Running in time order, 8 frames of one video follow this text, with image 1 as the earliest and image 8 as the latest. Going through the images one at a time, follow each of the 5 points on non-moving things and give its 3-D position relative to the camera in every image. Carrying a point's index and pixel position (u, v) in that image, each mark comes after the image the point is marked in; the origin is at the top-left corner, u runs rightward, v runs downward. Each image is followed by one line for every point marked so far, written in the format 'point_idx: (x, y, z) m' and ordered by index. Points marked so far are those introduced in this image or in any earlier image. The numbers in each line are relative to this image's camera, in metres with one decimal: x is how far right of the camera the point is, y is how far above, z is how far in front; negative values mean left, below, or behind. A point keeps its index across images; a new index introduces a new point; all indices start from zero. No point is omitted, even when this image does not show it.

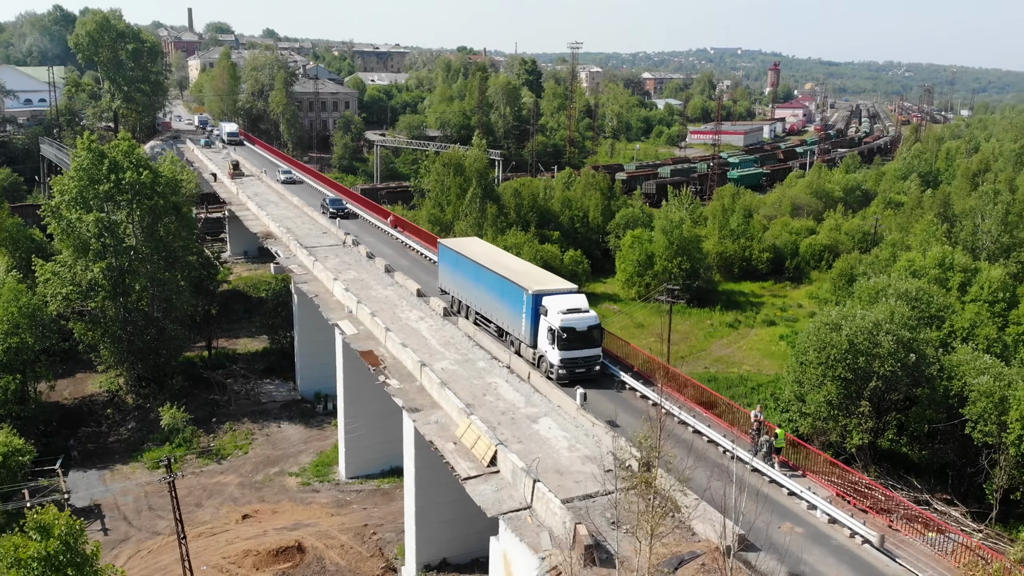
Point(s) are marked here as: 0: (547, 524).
0: (+0.7, -4.4, +17.1) m
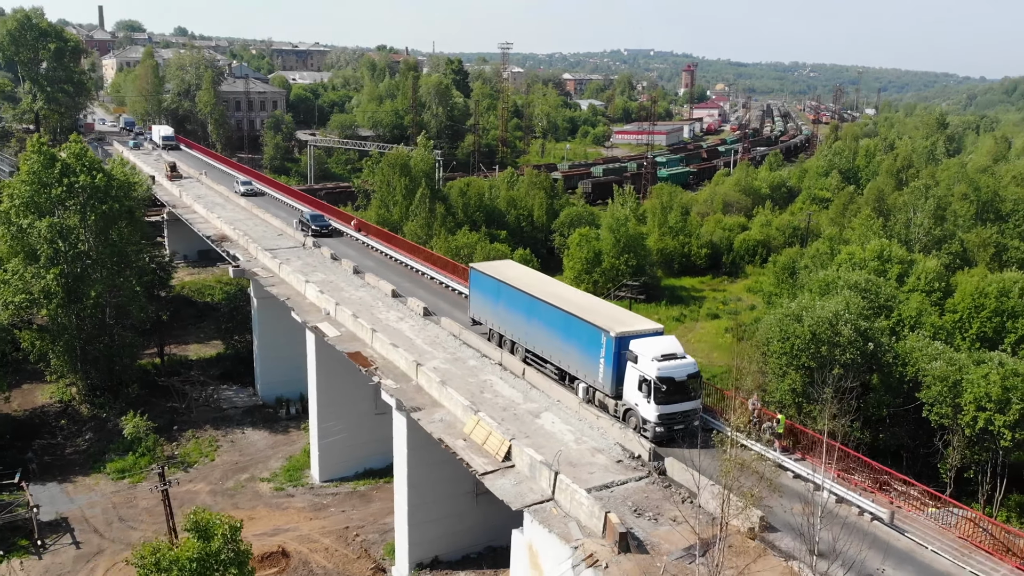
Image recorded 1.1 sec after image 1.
0: (+1.2, -4.3, +17.6) m
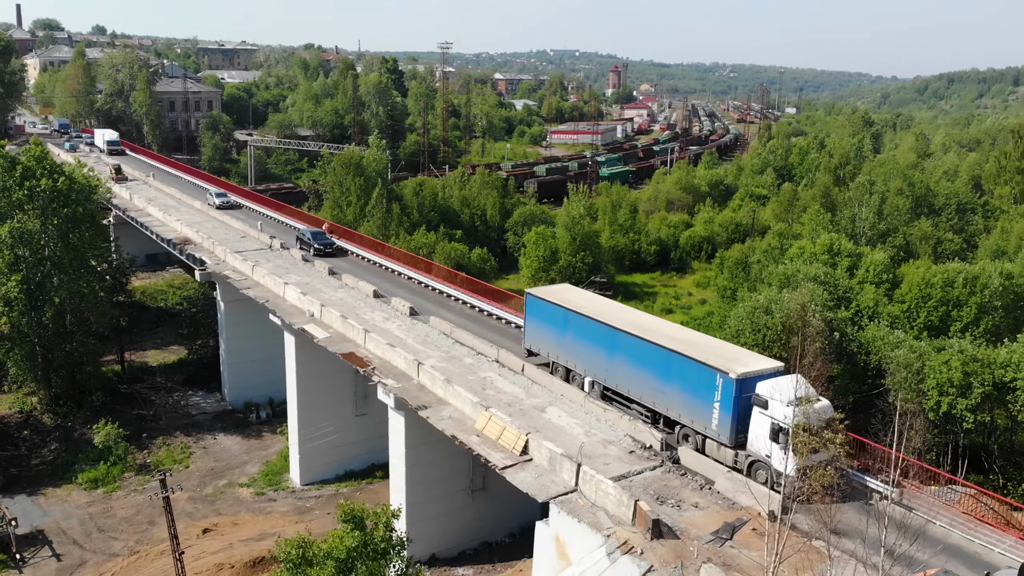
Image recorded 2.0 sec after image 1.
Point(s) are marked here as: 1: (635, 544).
0: (+1.7, -4.2, +18.0) m
1: (+2.2, -4.6, +16.7) m
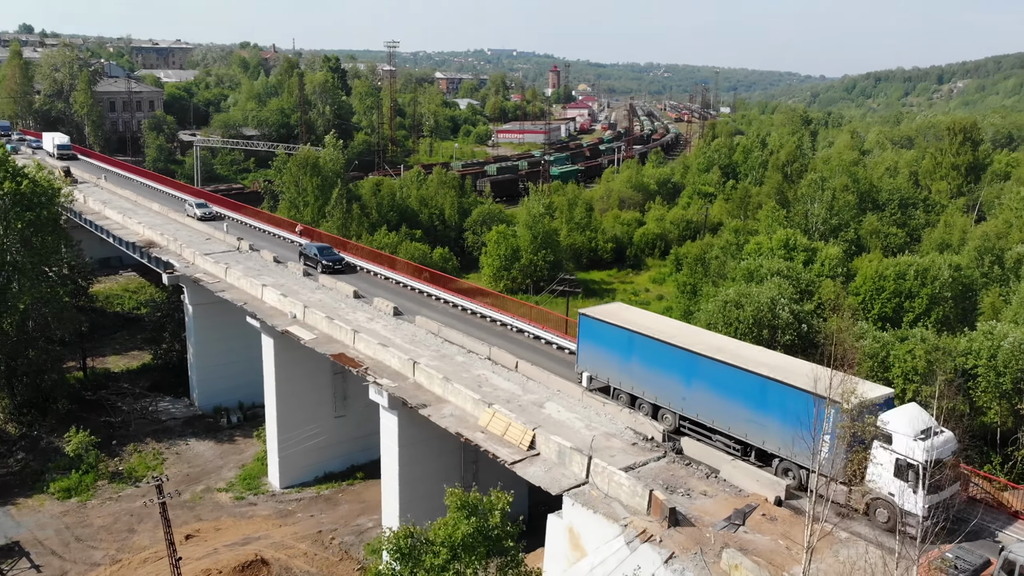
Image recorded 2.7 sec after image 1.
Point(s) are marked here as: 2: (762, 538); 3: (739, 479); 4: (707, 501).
0: (+2.0, -4.1, +18.5) m
1: (+2.6, -4.5, +17.1) m
2: (+4.6, -4.6, +17.1) m
3: (+4.7, -3.9, +19.1) m
4: (+3.9, -4.2, +18.4) m
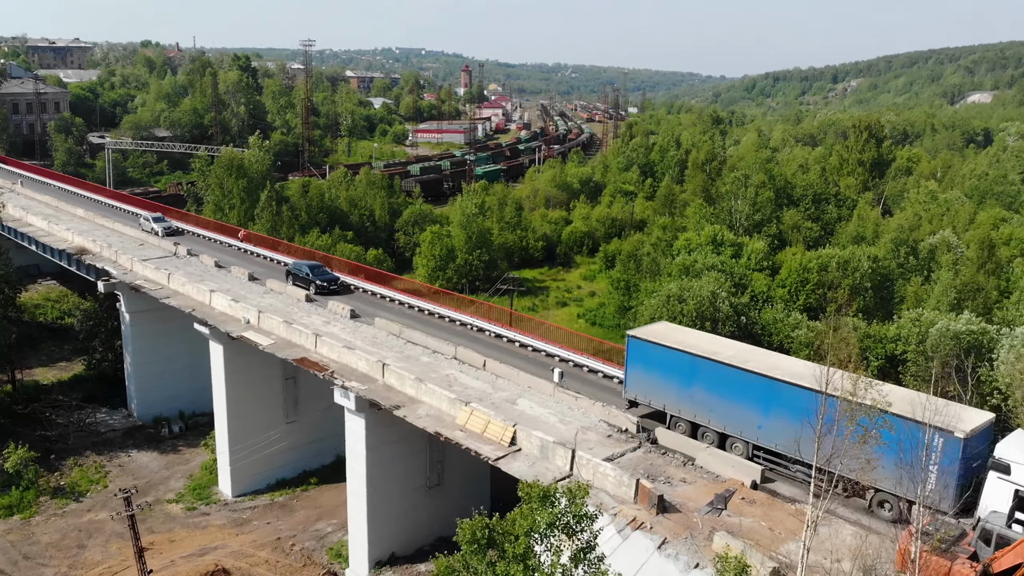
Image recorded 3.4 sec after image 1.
0: (+1.8, -4.1, +19.0) m
1: (+2.5, -4.4, +17.7) m
2: (+4.5, -4.5, +17.8) m
3: (+4.3, -3.8, +19.9) m
4: (+3.6, -4.1, +19.1) m
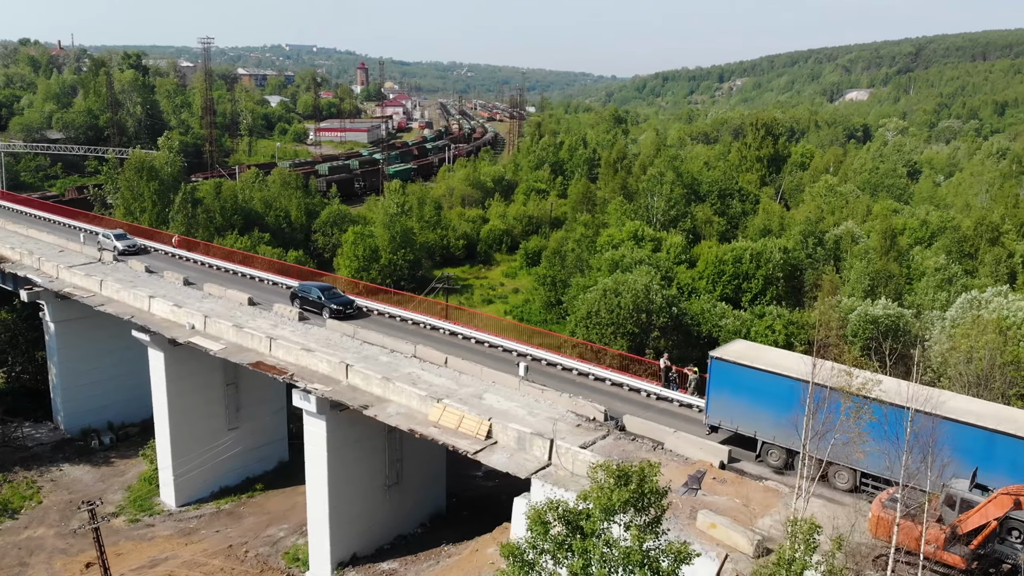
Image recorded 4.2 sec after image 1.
0: (+1.4, -3.9, +19.6) m
1: (+2.3, -4.3, +18.4) m
2: (+4.2, -4.3, +18.8) m
3: (+3.9, -3.6, +20.8) m
4: (+3.2, -3.9, +20.0) m
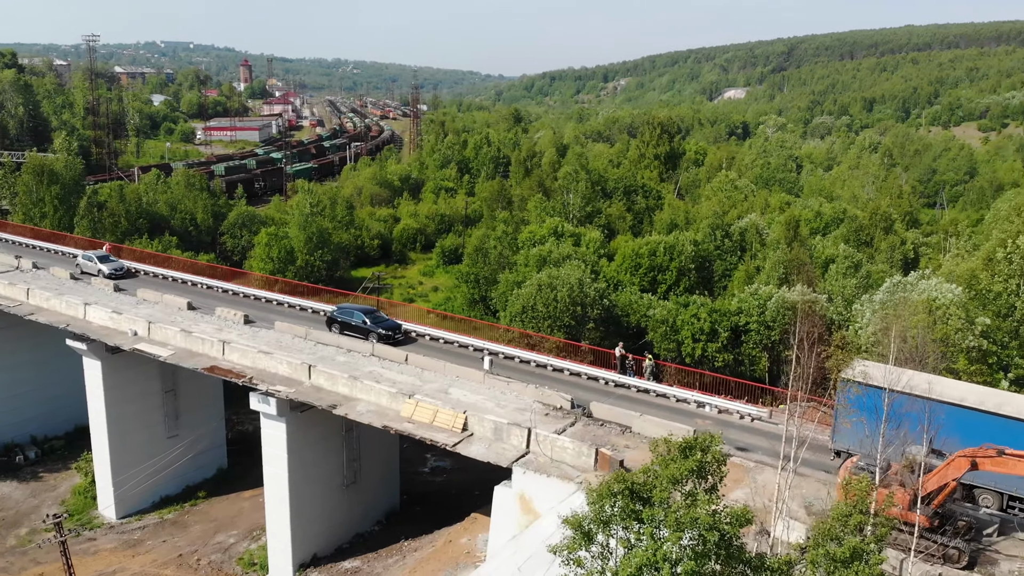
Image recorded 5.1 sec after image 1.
0: (+1.0, -3.8, +20.3) m
1: (+2.0, -4.1, +19.3) m
2: (+3.9, -4.1, +19.8) m
3: (+3.3, -3.4, +21.8) m
4: (+2.8, -3.7, +20.9) m
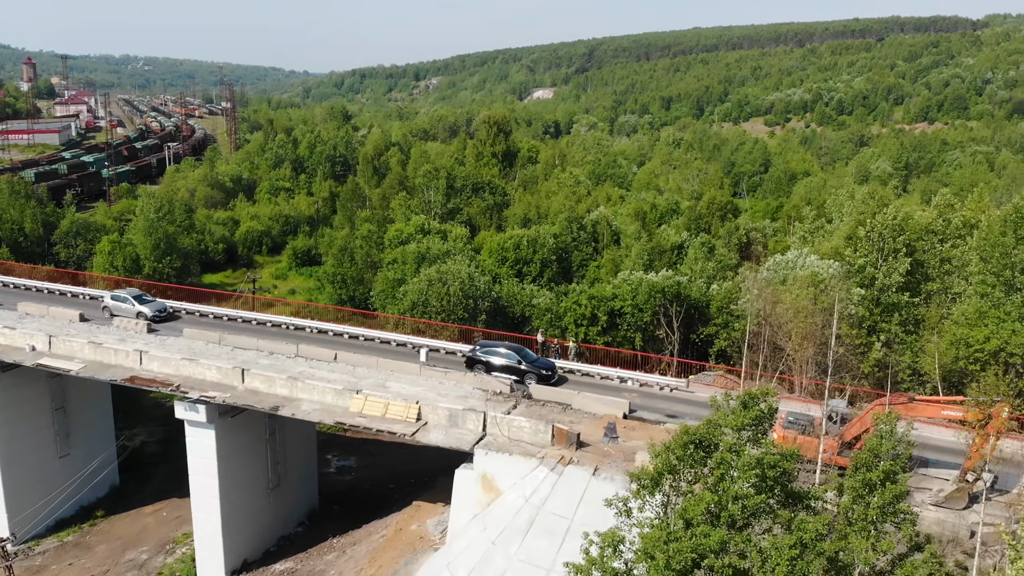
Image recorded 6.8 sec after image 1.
0: (+0.1, -3.5, +21.6) m
1: (+1.3, -3.8, +20.7) m
2: (+3.0, -3.7, +21.7) m
3: (+2.0, -3.1, +23.5) m
4: (+1.7, -3.4, +22.5) m
